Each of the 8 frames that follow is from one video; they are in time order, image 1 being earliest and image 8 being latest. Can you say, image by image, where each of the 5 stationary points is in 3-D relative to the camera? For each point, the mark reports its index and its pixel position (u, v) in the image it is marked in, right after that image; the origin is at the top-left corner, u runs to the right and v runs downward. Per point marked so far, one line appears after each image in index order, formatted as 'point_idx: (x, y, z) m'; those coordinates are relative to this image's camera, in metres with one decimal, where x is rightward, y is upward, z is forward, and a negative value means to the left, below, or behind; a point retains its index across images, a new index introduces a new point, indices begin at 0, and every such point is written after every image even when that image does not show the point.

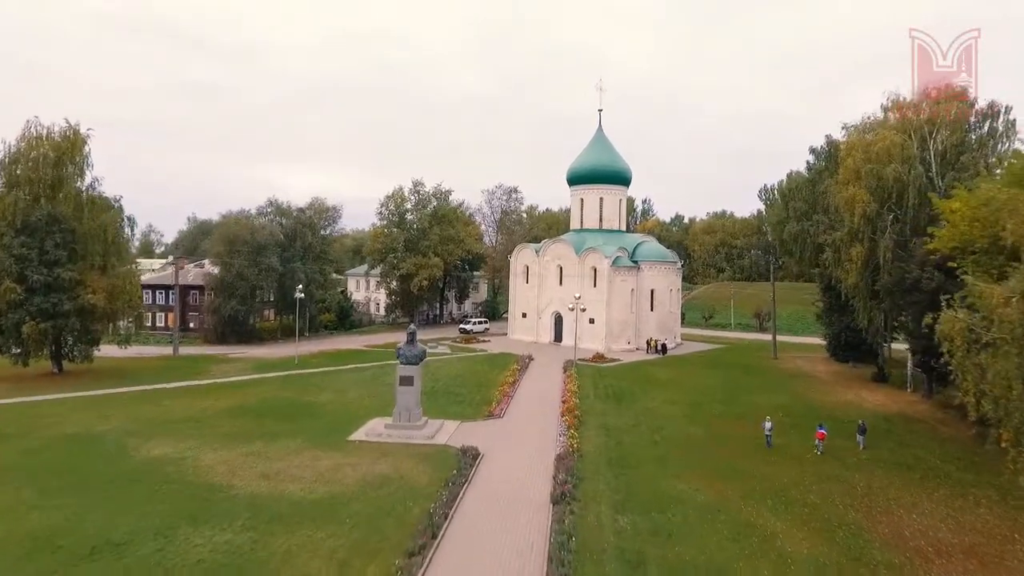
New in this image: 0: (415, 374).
0: (-3.1, -2.8, +19.8) m
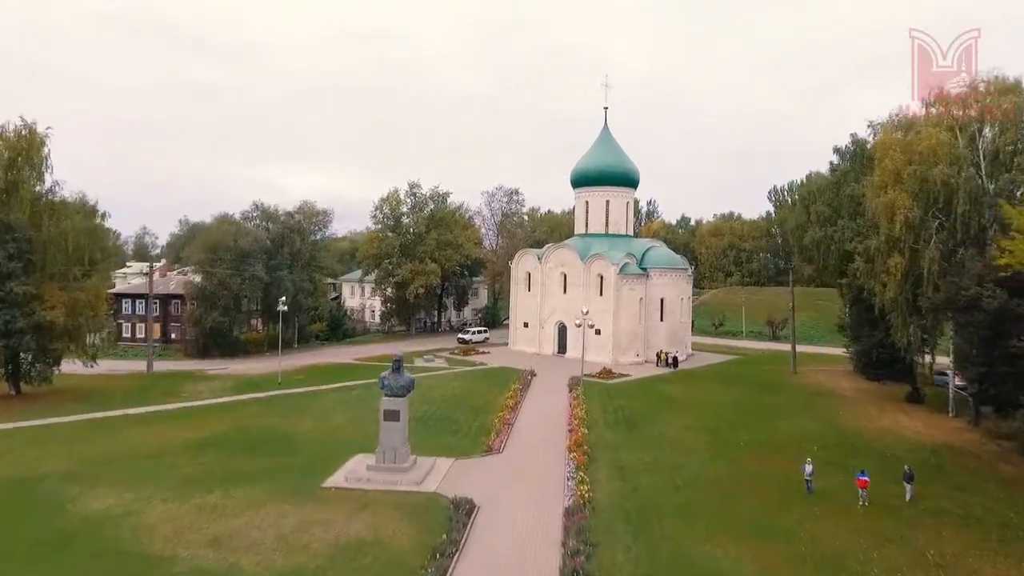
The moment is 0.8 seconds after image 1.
0: (-3.0, -3.3, +17.3) m
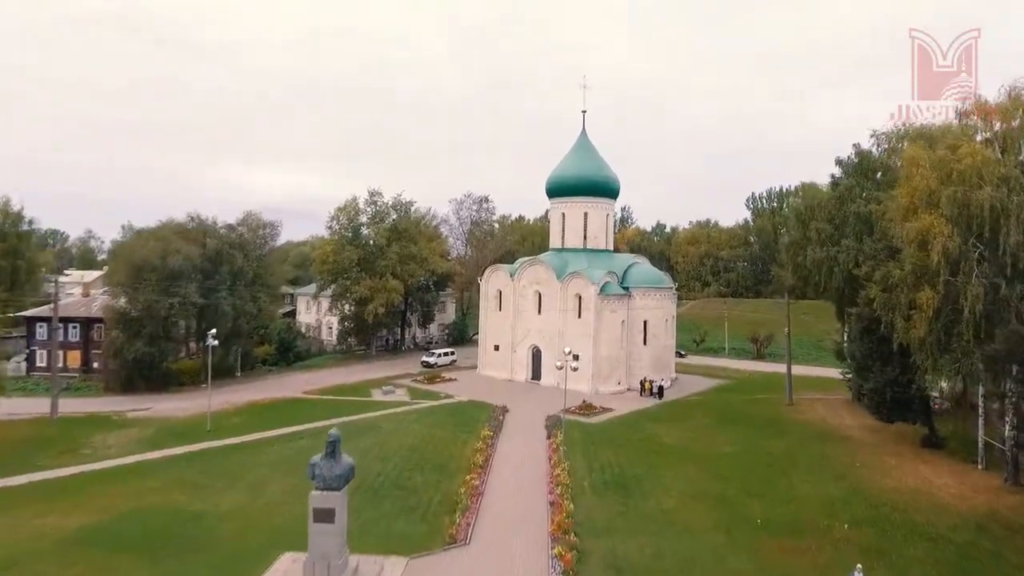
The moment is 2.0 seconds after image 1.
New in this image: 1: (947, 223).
0: (-3.7, -4.6, +13.2) m
1: (+13.2, +2.0, +19.0) m
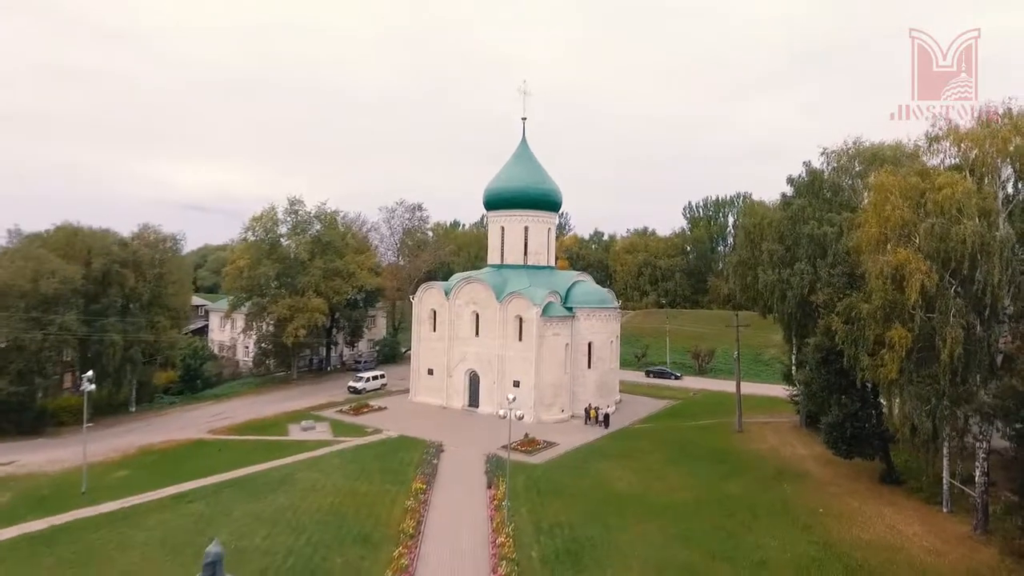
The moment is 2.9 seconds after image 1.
0: (-4.7, -5.8, +10.0) m
1: (+11.5, +0.8, +17.5) m
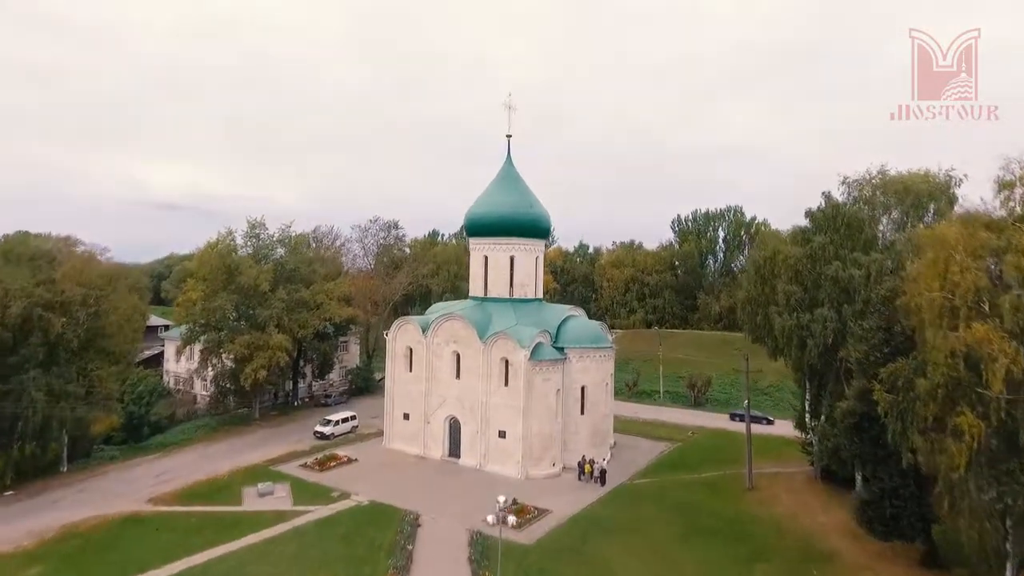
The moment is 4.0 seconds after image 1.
0: (-4.6, -7.7, +6.3) m
1: (+11.3, -1.1, +14.3) m
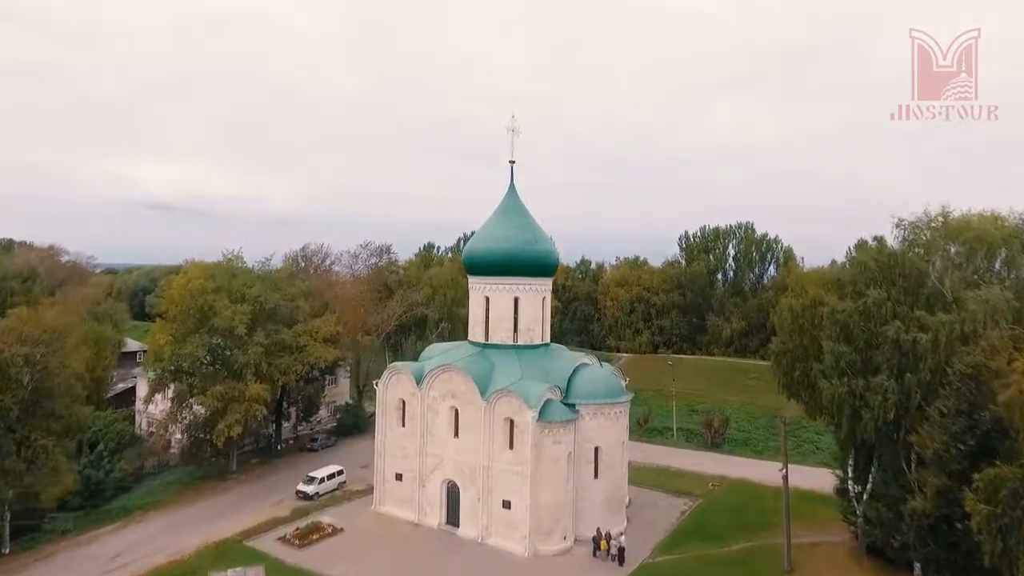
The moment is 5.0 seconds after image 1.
0: (-4.2, -10.0, +2.7) m
1: (+11.7, -3.3, +10.9) m
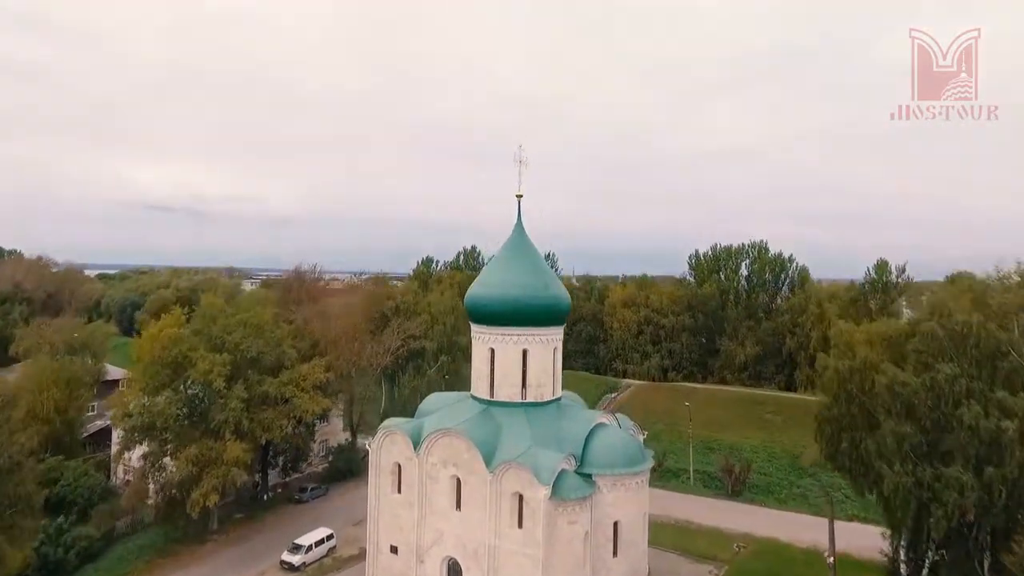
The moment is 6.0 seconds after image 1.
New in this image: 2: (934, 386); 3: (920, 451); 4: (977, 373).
0: (-3.8, -12.2, -0.4) m
1: (+12.1, -5.6, +7.7) m
2: (+13.2, -3.1, +19.5) m
3: (+12.6, -5.1, +19.5) m
4: (+14.1, -2.6, +19.2) m
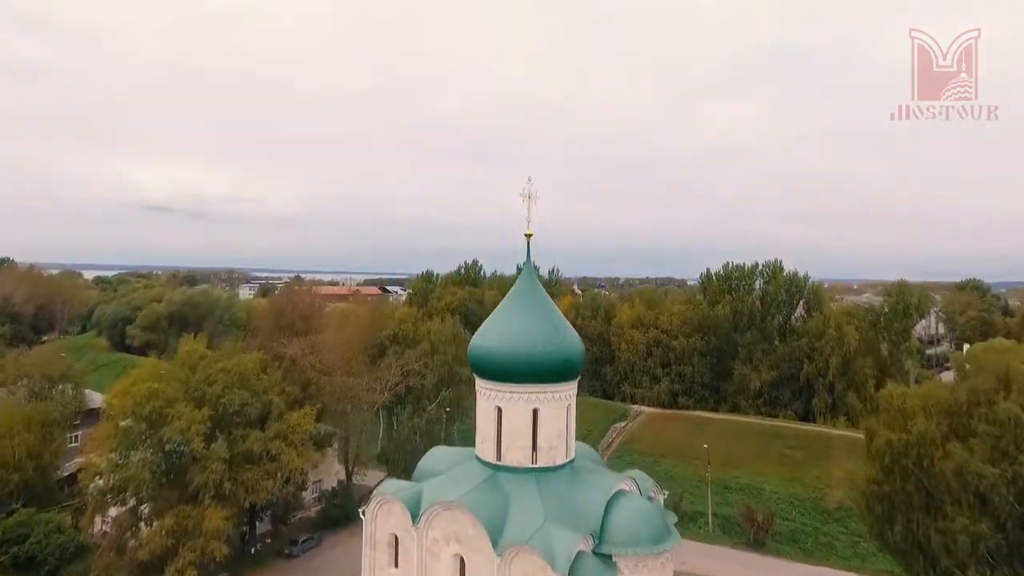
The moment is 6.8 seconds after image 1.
0: (-3.5, -14.3, -3.2) m
1: (+12.4, -7.7, +5.0) m
2: (+13.6, -5.2, +16.7) m
3: (+13.0, -7.2, +16.8) m
4: (+14.5, -4.6, +16.4) m
